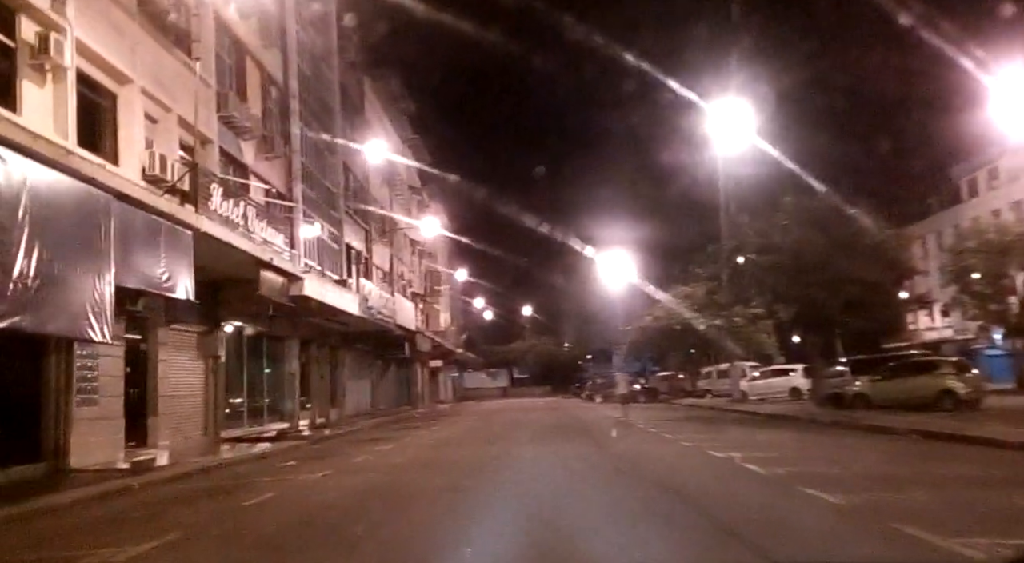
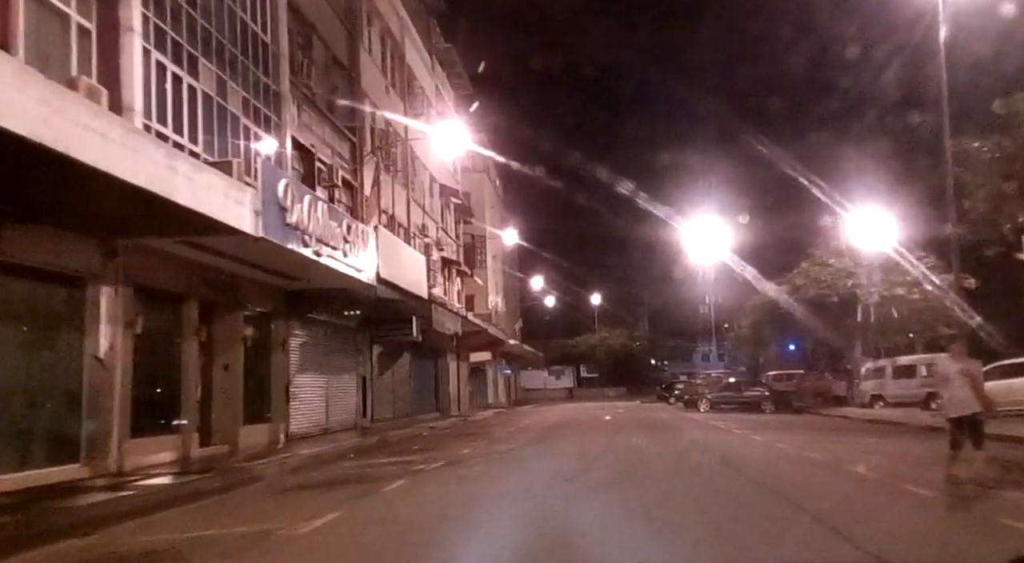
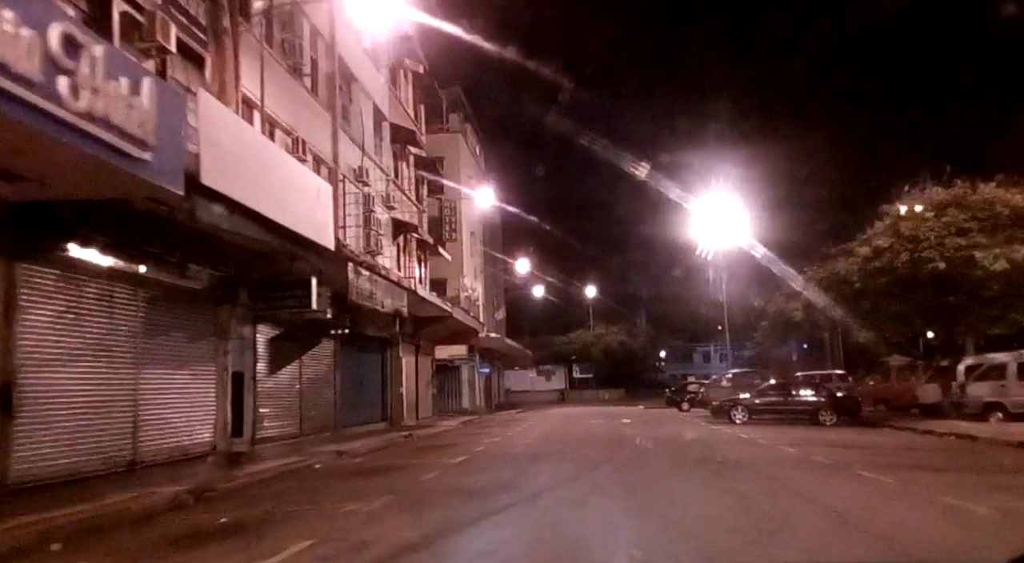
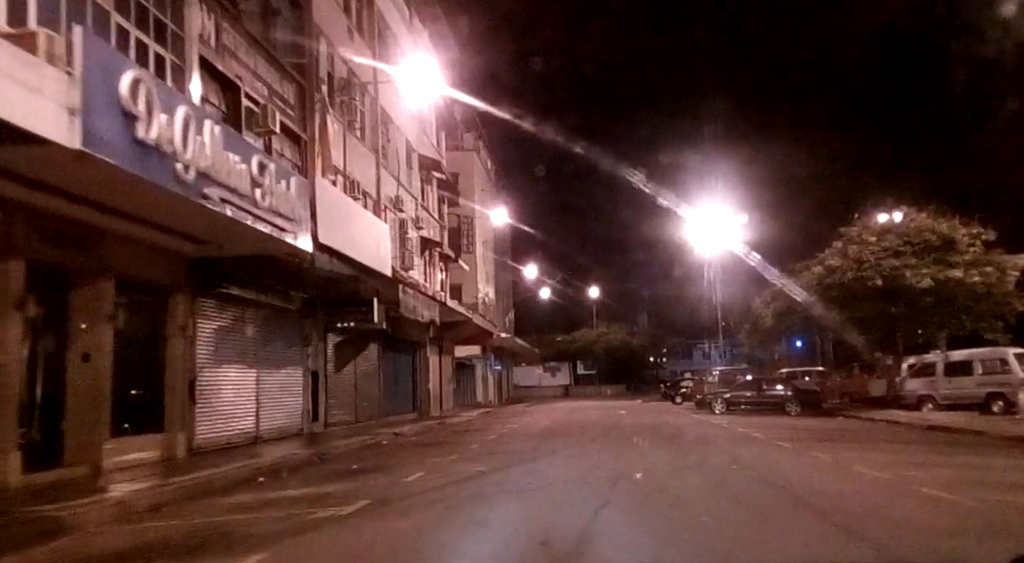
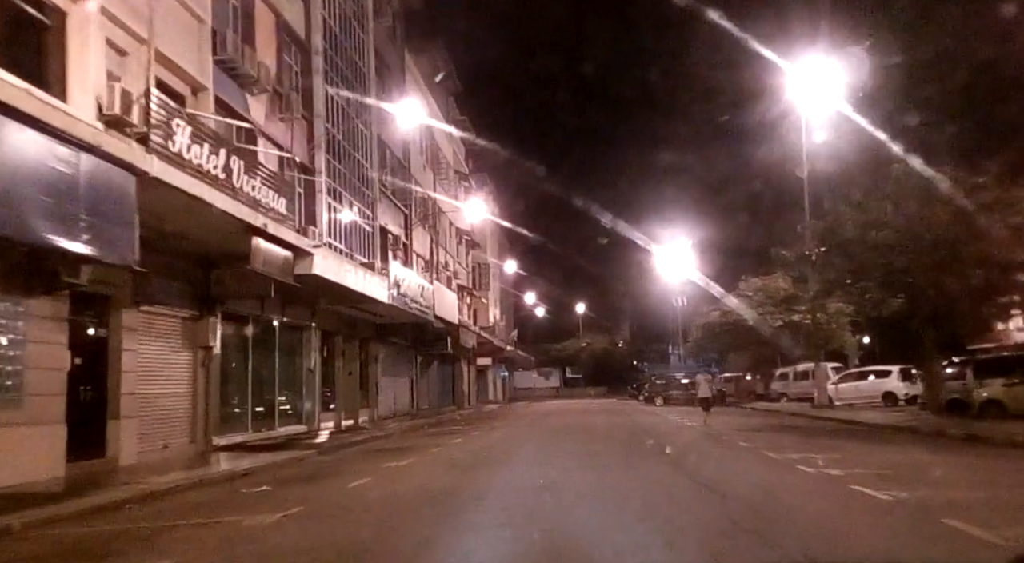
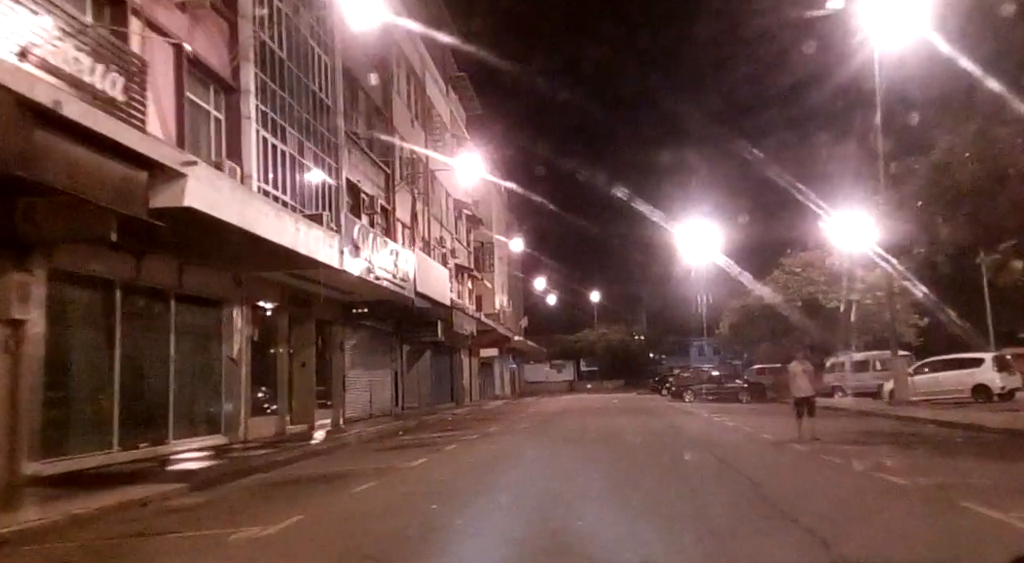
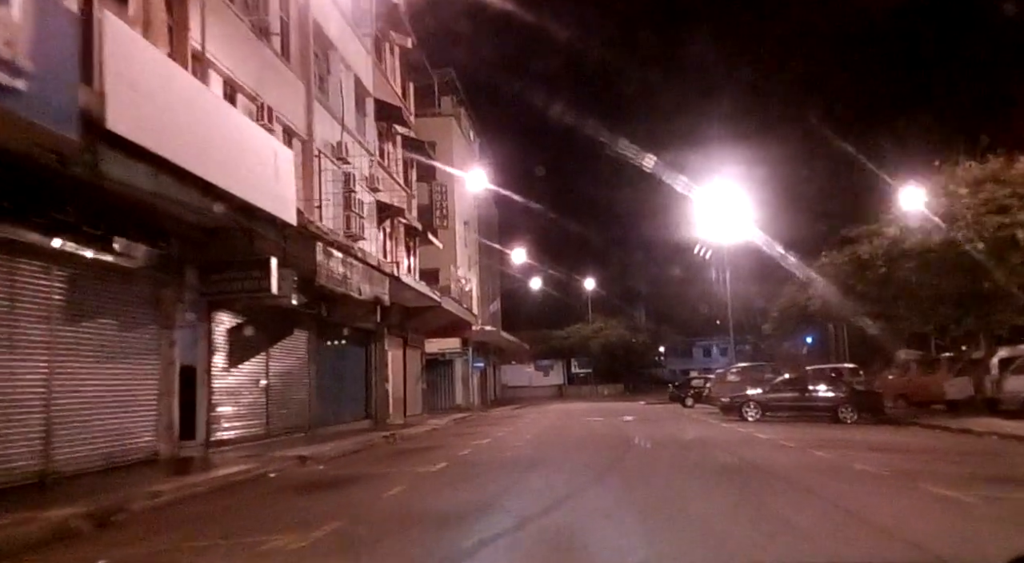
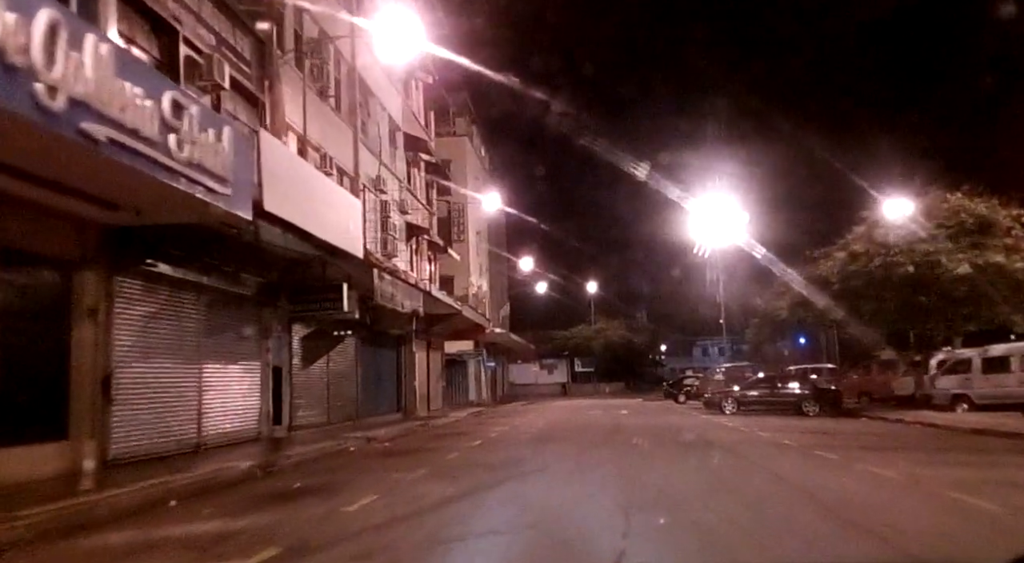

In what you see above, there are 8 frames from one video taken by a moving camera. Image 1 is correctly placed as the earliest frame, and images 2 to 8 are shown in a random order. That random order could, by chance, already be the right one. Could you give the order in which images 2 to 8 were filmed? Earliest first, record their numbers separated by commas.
5, 6, 2, 4, 8, 3, 7
